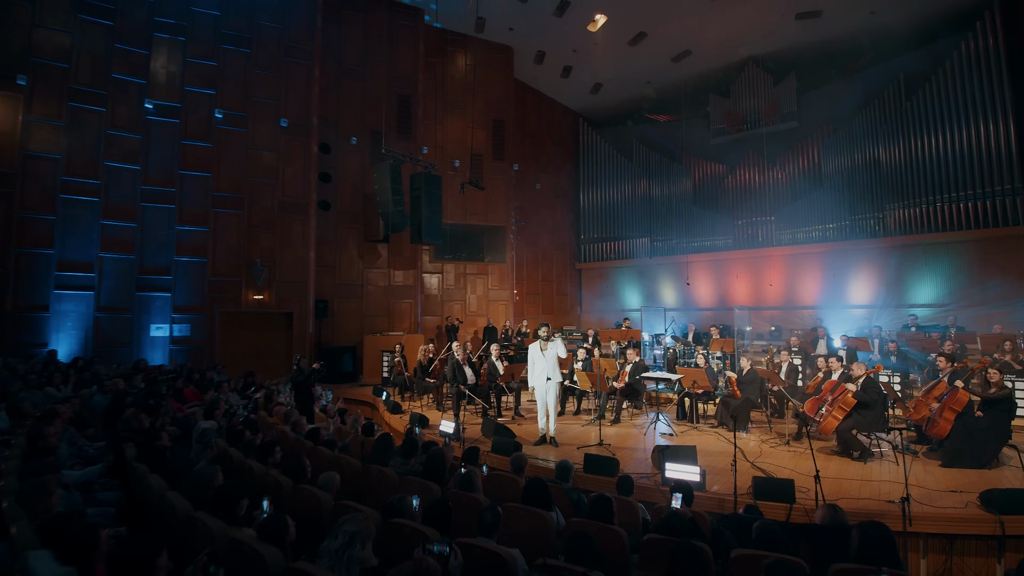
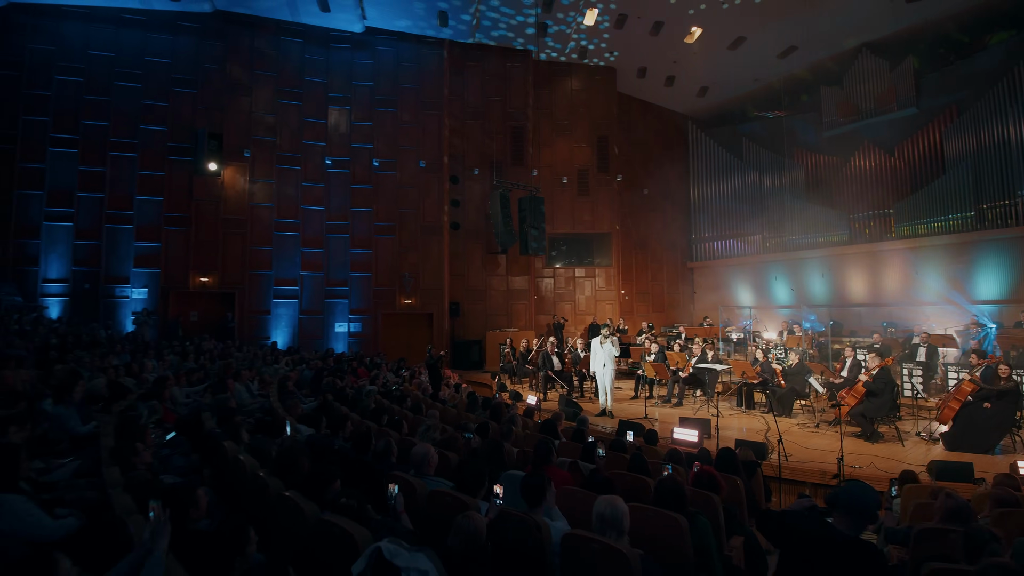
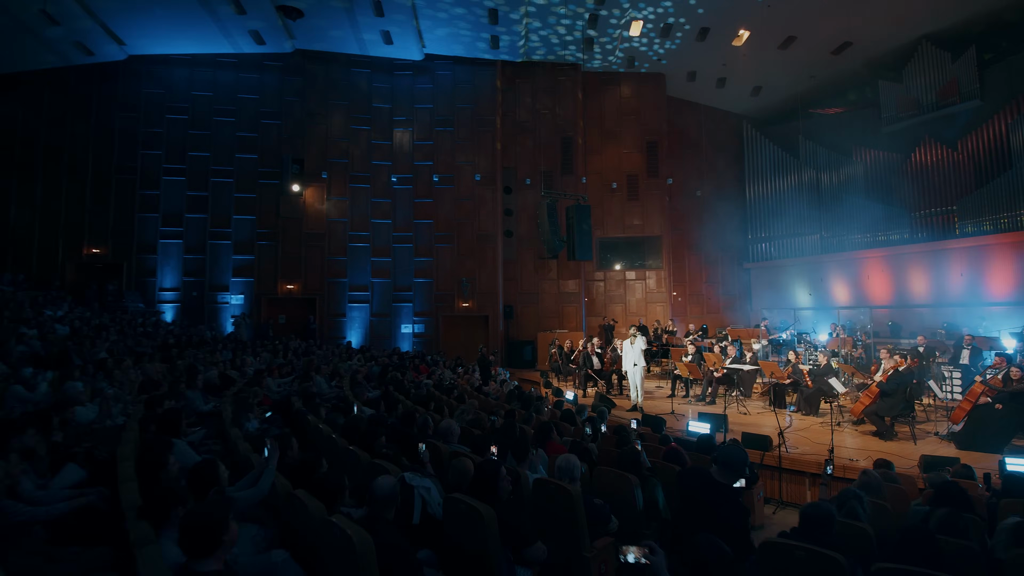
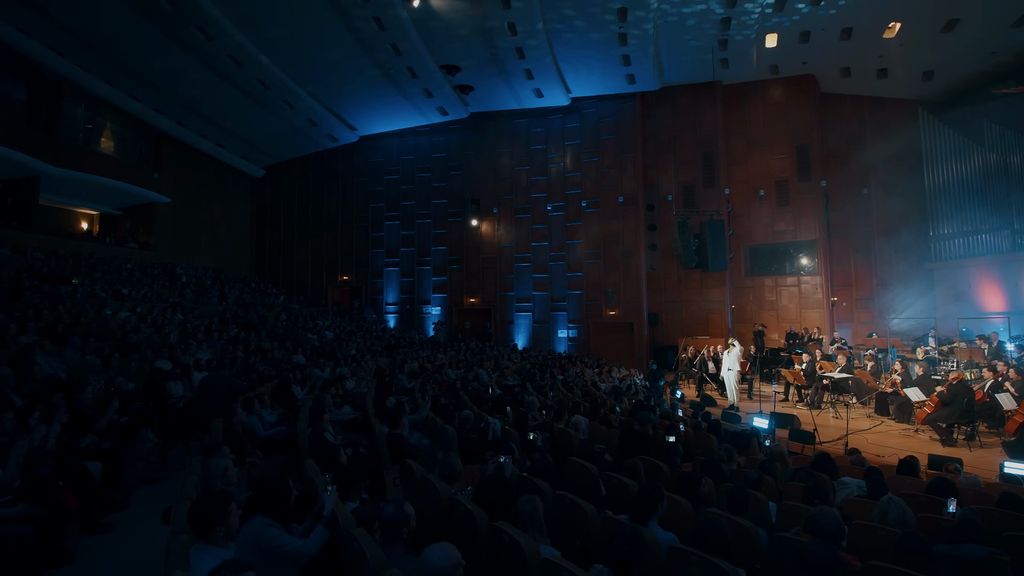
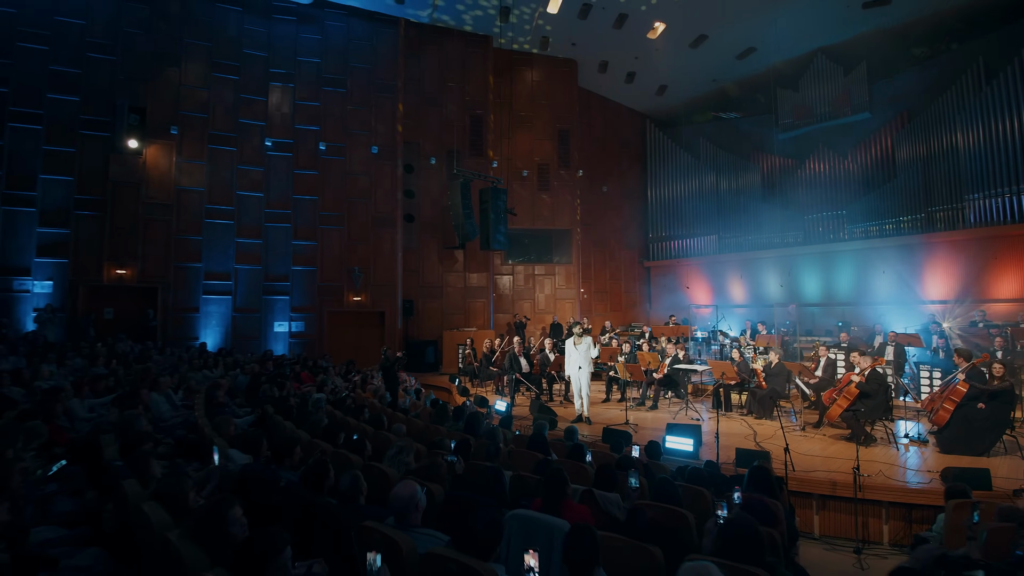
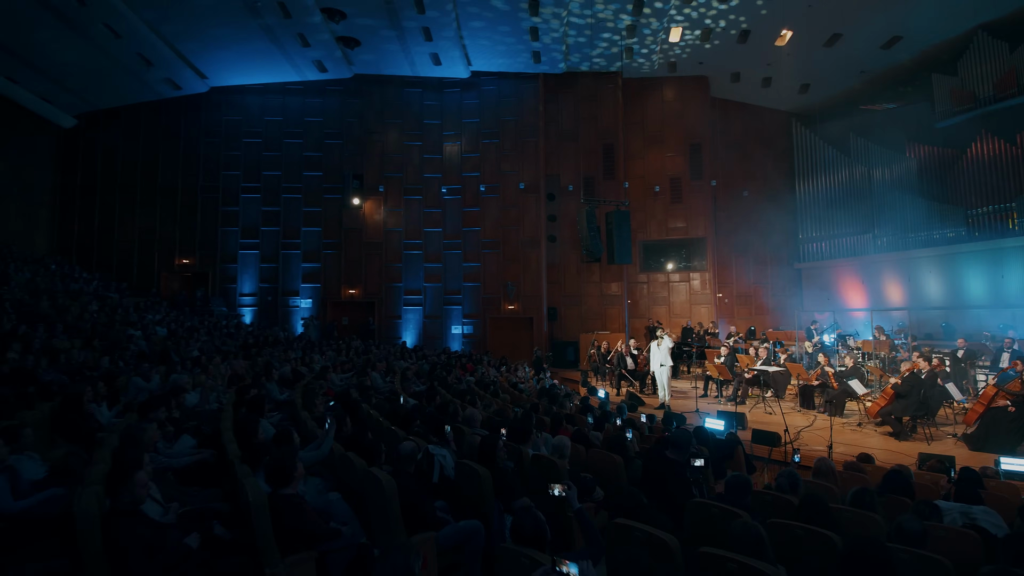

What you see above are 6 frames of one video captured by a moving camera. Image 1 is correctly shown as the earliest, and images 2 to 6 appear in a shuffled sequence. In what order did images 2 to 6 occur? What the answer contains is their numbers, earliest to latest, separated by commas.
5, 2, 3, 6, 4
